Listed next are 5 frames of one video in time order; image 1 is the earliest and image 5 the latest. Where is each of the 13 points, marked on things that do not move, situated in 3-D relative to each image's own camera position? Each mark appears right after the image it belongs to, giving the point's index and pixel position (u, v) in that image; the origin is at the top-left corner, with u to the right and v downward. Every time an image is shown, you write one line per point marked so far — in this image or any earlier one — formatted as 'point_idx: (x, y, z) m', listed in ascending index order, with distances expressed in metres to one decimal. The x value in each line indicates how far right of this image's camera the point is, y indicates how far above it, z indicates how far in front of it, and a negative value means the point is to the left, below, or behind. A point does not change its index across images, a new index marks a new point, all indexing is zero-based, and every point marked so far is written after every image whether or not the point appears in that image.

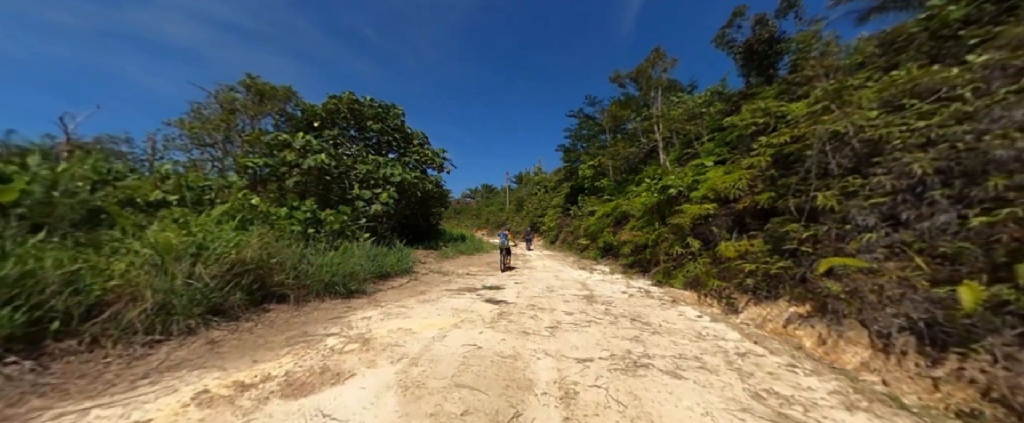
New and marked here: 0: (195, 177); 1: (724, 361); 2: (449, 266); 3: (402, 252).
0: (-5.1, +0.6, +4.9) m
1: (+1.8, -1.3, +2.7) m
2: (-1.7, -1.5, +8.4) m
3: (-2.4, -0.8, +6.8) m
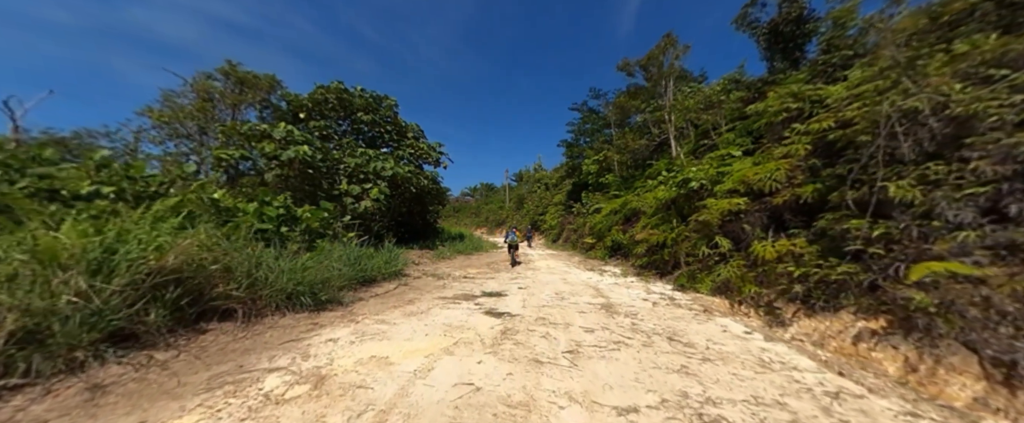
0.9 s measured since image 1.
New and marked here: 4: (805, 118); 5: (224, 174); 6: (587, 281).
0: (-5.0, +0.6, +4.2) m
1: (+1.9, -1.2, +1.9) m
2: (-1.7, -1.4, +7.6) m
3: (-2.4, -0.8, +6.0) m
4: (+5.5, +1.8, +5.8) m
5: (-6.9, +0.9, +7.4) m
6: (+1.5, -1.4, +6.2) m
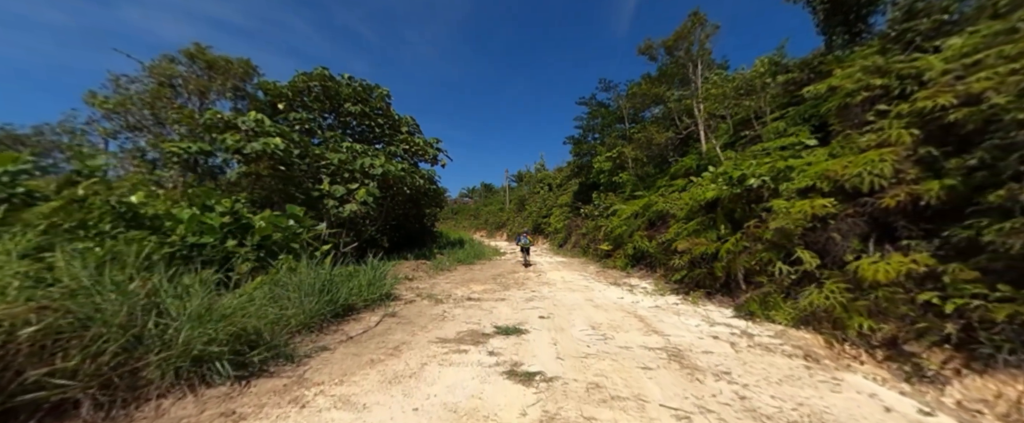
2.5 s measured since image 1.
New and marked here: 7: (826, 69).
0: (-4.7, +0.5, +2.9) m
1: (+2.2, -1.3, +0.7) m
2: (-1.4, -1.5, +6.4) m
3: (-2.1, -0.9, +4.8) m
4: (+5.8, +1.7, +4.7) m
5: (-6.7, +0.8, +6.2) m
6: (+1.7, -1.5, +5.0) m
7: (+6.2, +2.8, +6.1) m
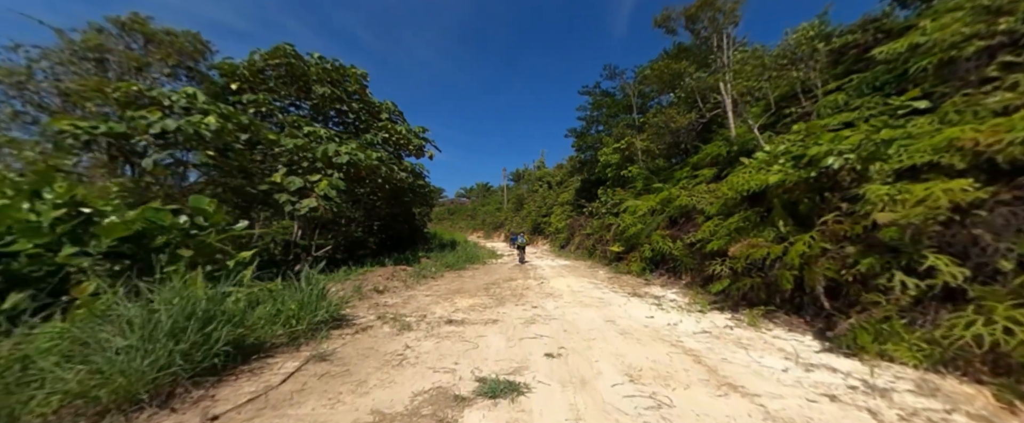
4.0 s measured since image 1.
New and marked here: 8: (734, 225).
0: (-4.8, +0.6, +1.6) m
1: (+2.1, -1.2, -0.6) m
2: (-1.5, -1.4, +5.1) m
3: (-2.2, -0.8, +3.5) m
4: (+5.7, +1.9, +3.4) m
5: (-6.7, +0.8, +4.8) m
6: (+1.6, -1.4, +3.6) m
7: (+6.1, +3.0, +4.9) m
8: (+3.6, -0.2, +5.0) m
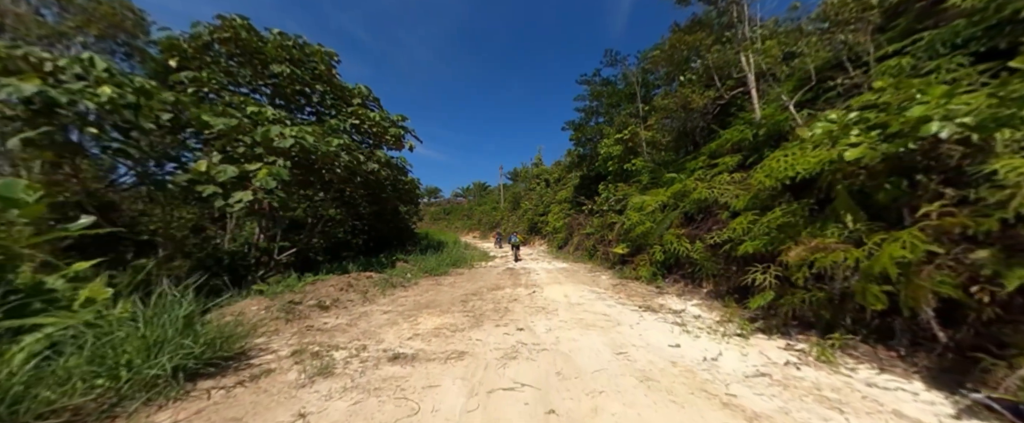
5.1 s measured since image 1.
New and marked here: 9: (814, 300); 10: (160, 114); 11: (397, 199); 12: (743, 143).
0: (-5.1, +0.7, +0.5) m
1: (+1.9, -1.1, -1.7) m
2: (-1.7, -1.3, +4.0) m
3: (-2.4, -0.7, +2.4) m
4: (+5.4, +2.0, +2.3) m
5: (-7.0, +0.9, +3.7) m
6: (+1.4, -1.3, +2.5) m
7: (+5.9, +3.1, +3.8) m
8: (+3.3, -0.1, +3.9) m
9: (+3.1, -0.9, +3.2) m
10: (-5.1, +1.4, +4.3) m
11: (-3.9, +0.4, +10.6) m
12: (+4.5, +1.4, +6.1) m
